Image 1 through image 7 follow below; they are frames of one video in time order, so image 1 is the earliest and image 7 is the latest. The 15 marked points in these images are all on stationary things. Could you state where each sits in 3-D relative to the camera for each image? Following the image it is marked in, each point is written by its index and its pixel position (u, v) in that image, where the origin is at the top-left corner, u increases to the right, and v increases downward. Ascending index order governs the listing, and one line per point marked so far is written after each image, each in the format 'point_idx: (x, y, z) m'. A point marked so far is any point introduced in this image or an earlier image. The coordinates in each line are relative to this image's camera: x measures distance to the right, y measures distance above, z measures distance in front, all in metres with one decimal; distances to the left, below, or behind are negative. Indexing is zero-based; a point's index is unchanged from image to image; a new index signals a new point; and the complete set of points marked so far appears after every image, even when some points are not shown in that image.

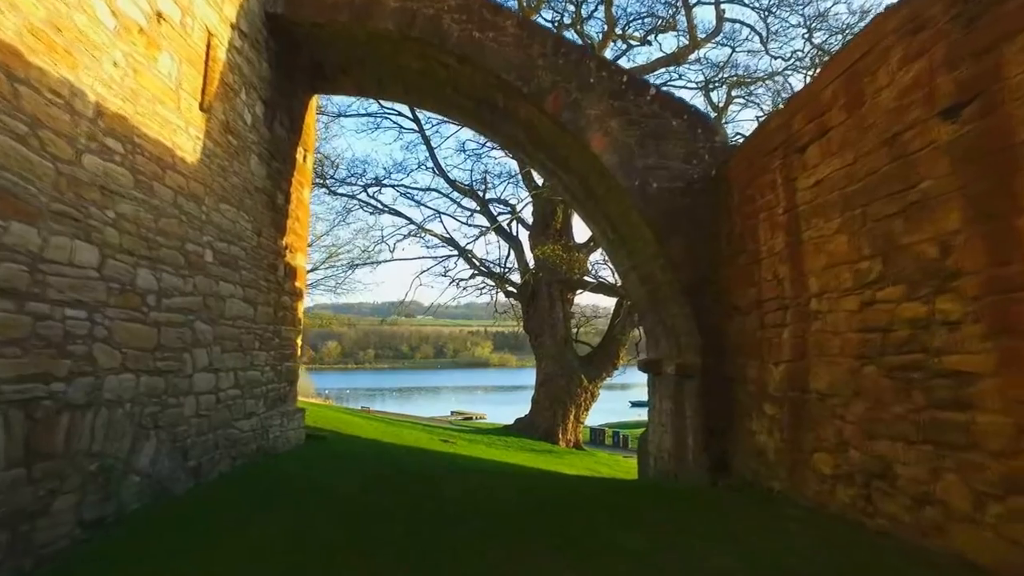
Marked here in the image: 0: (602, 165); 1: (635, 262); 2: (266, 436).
0: (+1.0, +1.4, +7.3) m
1: (+1.6, +0.3, +8.0) m
2: (-3.0, -1.8, +7.7) m
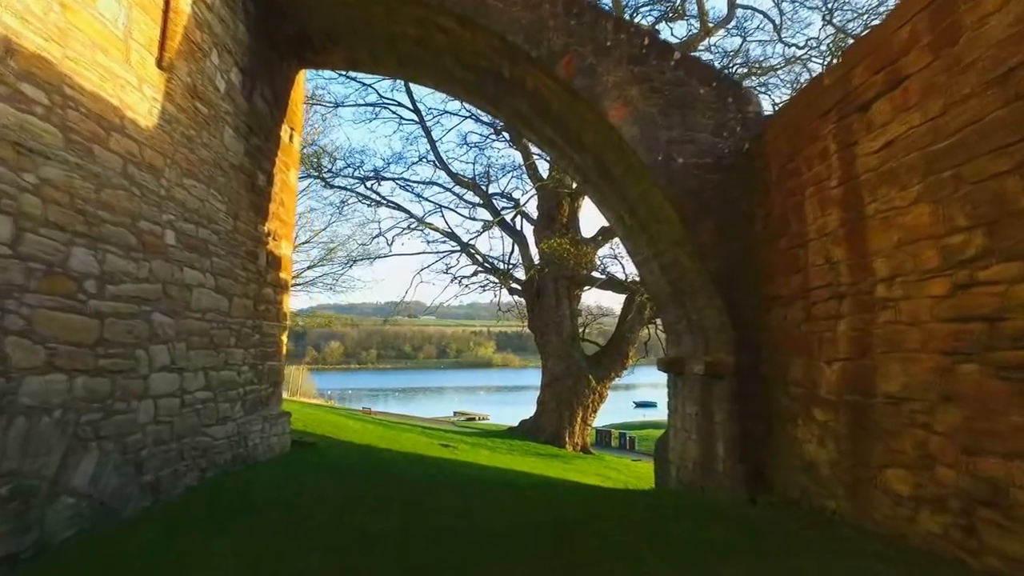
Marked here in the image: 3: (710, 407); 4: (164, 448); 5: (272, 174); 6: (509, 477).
0: (+1.1, +1.5, +6.5) m
1: (+1.7, +0.4, +7.2) m
2: (-2.9, -1.7, +6.9) m
3: (+2.1, -1.3, +6.7) m
4: (-2.8, -1.3, +5.1) m
5: (-2.9, +1.4, +7.7) m
6: (-0.1, -3.0, +10.1) m
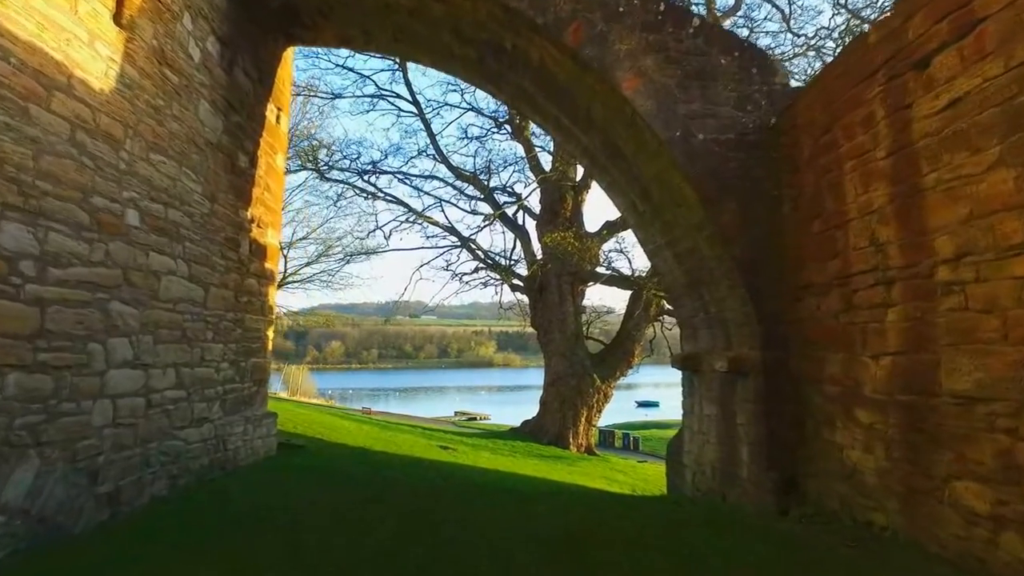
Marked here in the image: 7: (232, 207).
0: (+1.1, +1.6, +5.9) m
1: (+1.7, +0.5, +6.6) m
2: (-2.9, -1.6, +6.3) m
3: (+2.1, -1.1, +6.2) m
4: (-2.8, -1.2, +4.6) m
5: (-2.9, +1.5, +7.1) m
6: (0.0, -2.9, +9.5) m
7: (-2.9, +0.8, +6.5) m
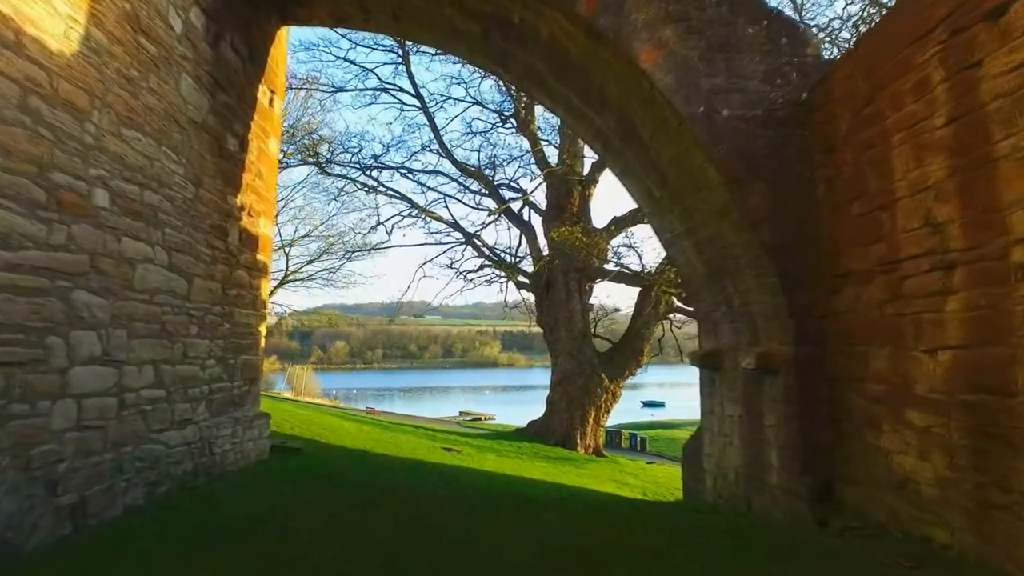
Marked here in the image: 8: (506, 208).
0: (+1.2, +1.7, +5.4) m
1: (+1.8, +0.6, +6.1) m
2: (-2.8, -1.5, +5.9) m
3: (+2.2, -1.1, +5.7) m
4: (-2.7, -1.1, +4.1) m
5: (-2.8, +1.6, +6.7) m
6: (+0.1, -2.8, +9.0) m
7: (-2.8, +0.9, +6.1) m
8: (-0.2, +2.5, +19.9) m
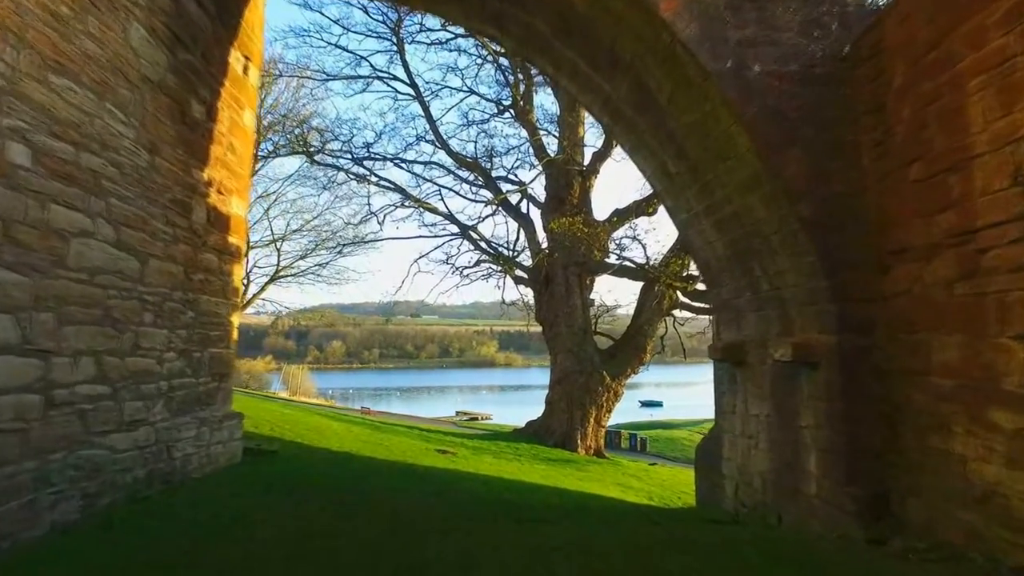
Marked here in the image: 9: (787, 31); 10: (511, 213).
0: (+1.2, +1.8, +4.7) m
1: (+1.8, +0.8, +5.5) m
2: (-2.8, -1.4, +5.2) m
3: (+2.2, -0.9, +5.0) m
4: (-2.7, -1.0, +3.4) m
5: (-2.8, +1.7, +6.0) m
6: (0.0, -2.7, +8.4) m
7: (-2.8, +1.0, +5.4) m
8: (-0.3, +2.7, +19.2) m
9: (+2.0, +1.9, +4.7) m
10: (0.0, +2.2, +18.9) m
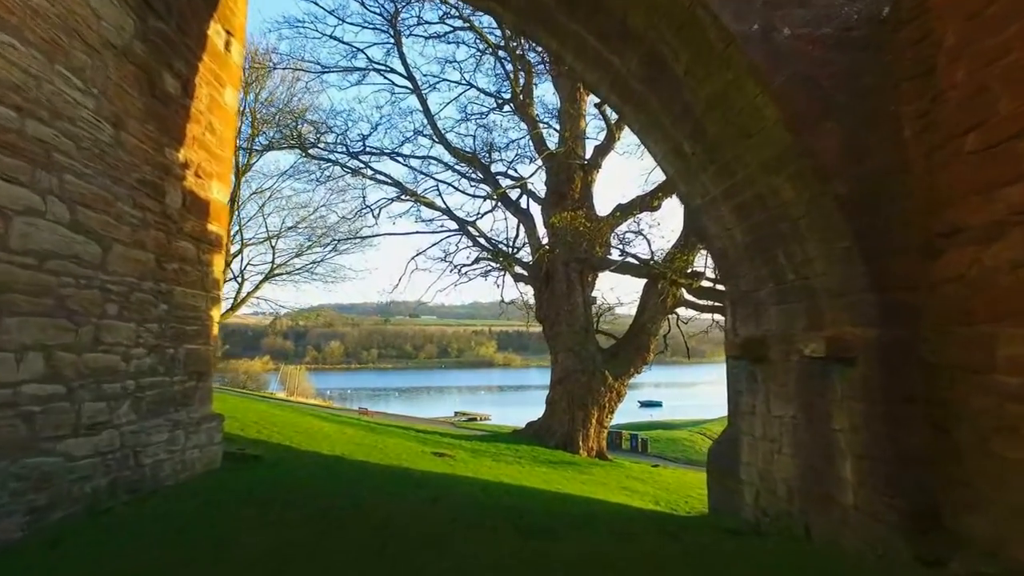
0: (+1.2, +1.9, +4.3) m
1: (+1.8, +0.9, +5.0) m
2: (-2.8, -1.3, +4.7) m
3: (+2.2, -0.8, +4.5) m
4: (-2.7, -0.9, +2.9) m
5: (-2.8, +1.8, +5.5) m
6: (+0.1, -2.6, +7.9) m
7: (-2.8, +1.1, +4.9) m
8: (-0.3, +2.7, +18.7) m
9: (+2.1, +2.0, +4.2) m
10: (0.0, +2.3, +18.4) m
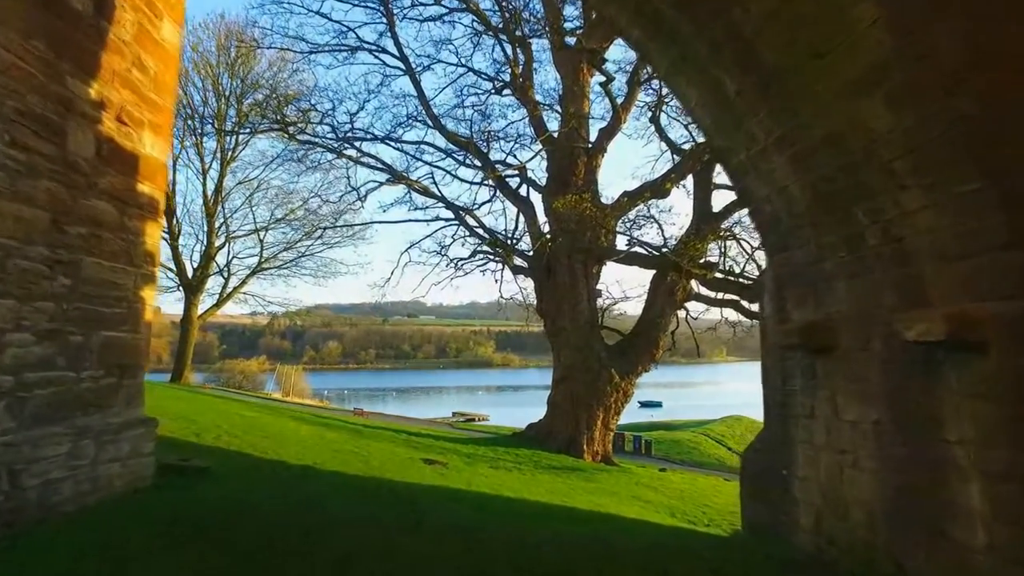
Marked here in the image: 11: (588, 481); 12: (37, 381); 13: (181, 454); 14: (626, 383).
0: (+1.2, +2.1, +3.1) m
1: (+1.8, +1.0, +3.9) m
2: (-2.8, -1.1, +3.5) m
3: (+2.2, -0.7, +3.4) m
4: (-2.7, -0.7, +1.8) m
5: (-2.8, +2.0, +4.4) m
6: (+0.1, -2.4, +6.7) m
7: (-2.8, +1.3, +3.7) m
8: (-0.3, +2.9, +17.6) m
9: (+2.1, +2.2, +3.1) m
10: (-0.1, +2.5, +17.3) m
11: (+1.4, -3.5, +11.7) m
12: (-2.8, -0.5, +3.7) m
13: (-3.1, -1.6, +6.1) m
14: (+2.8, -2.3, +15.5) m
